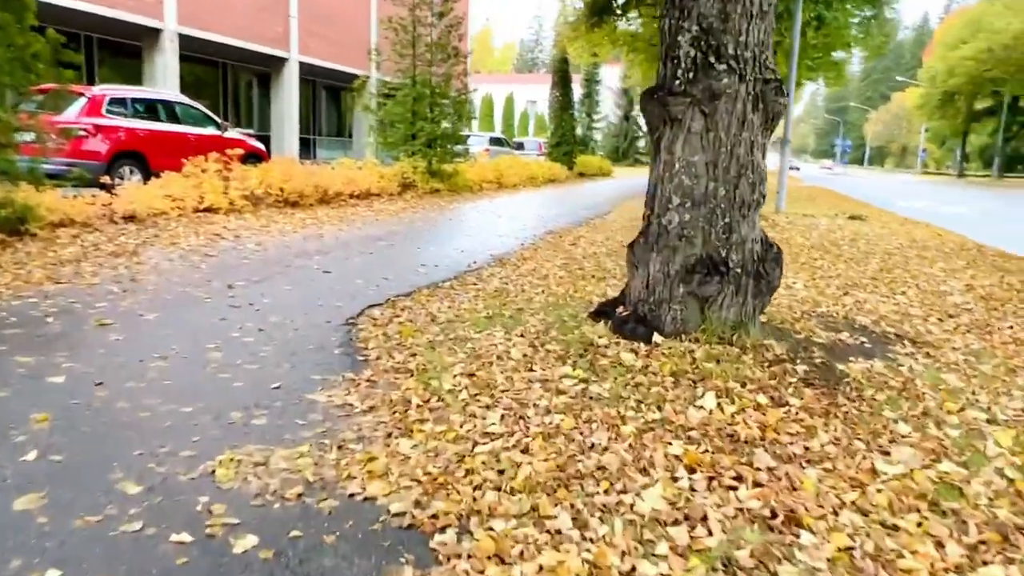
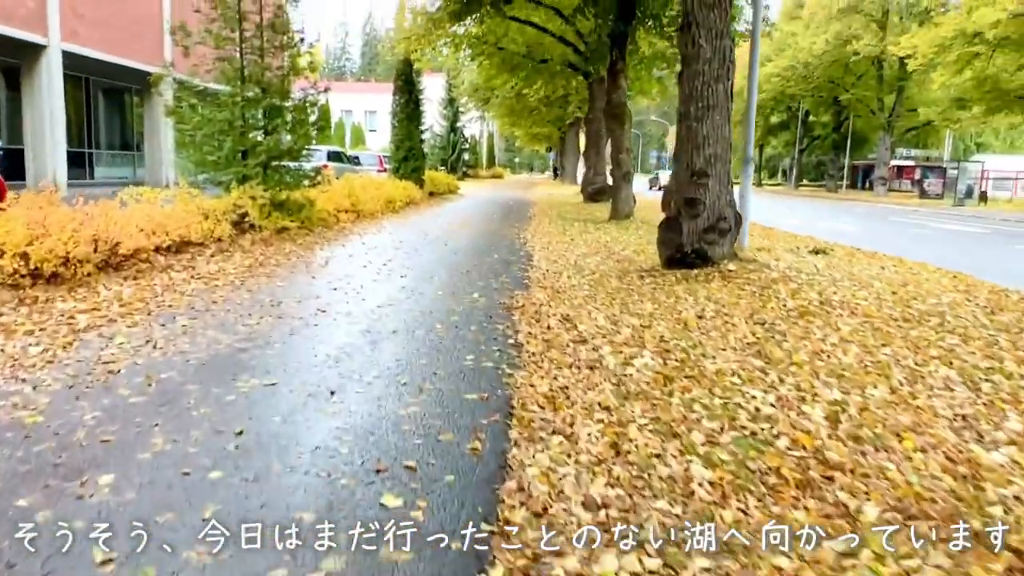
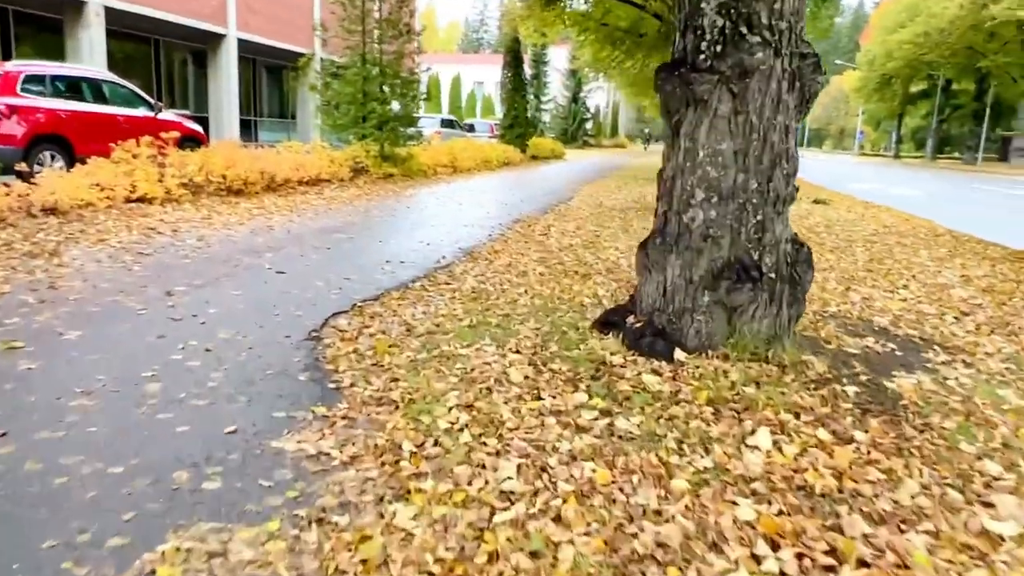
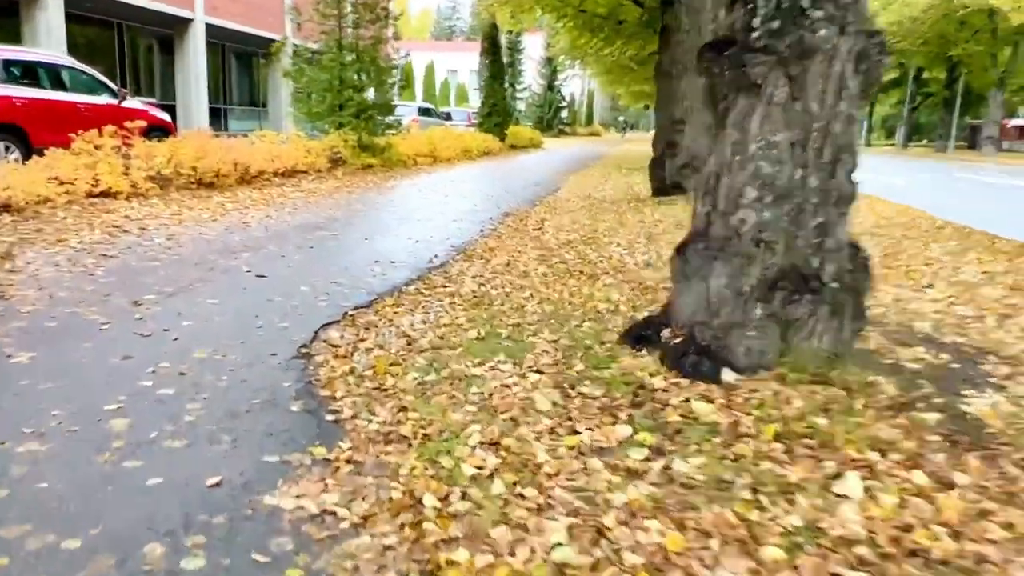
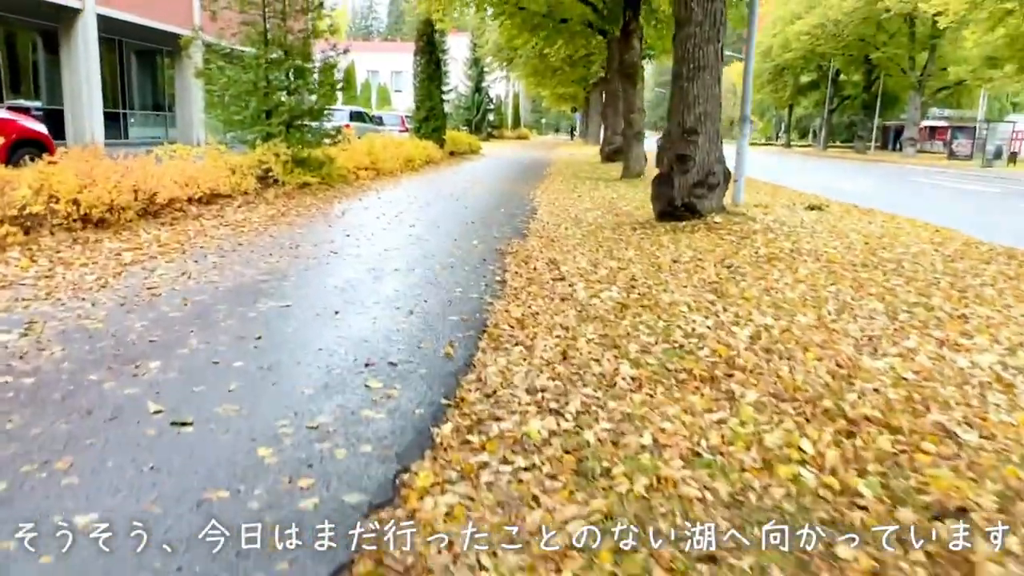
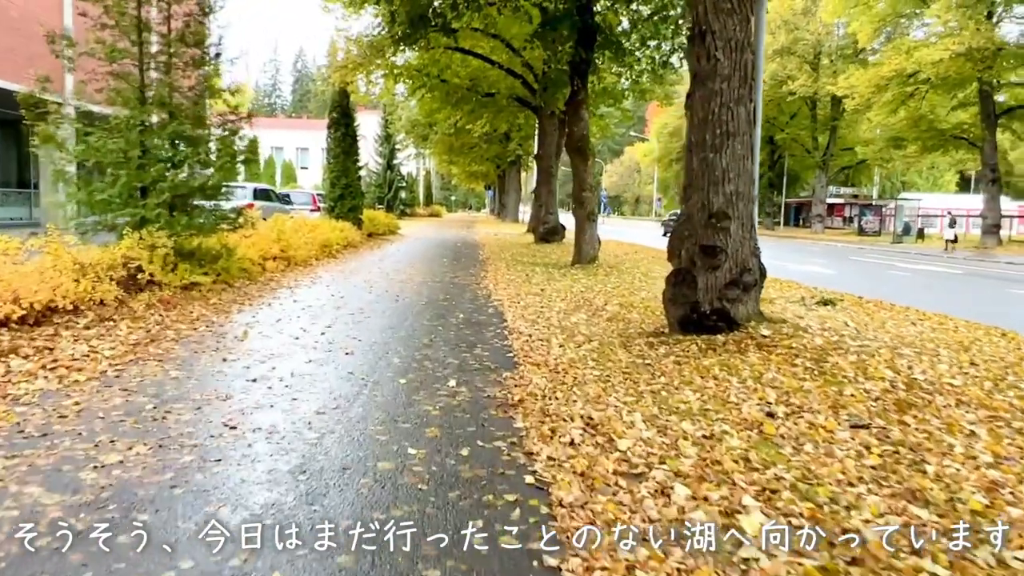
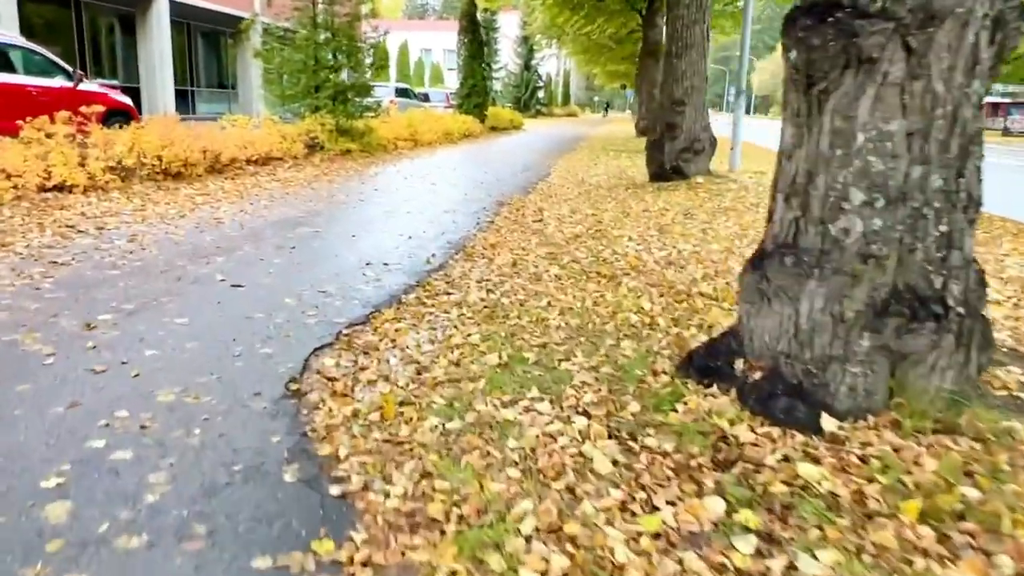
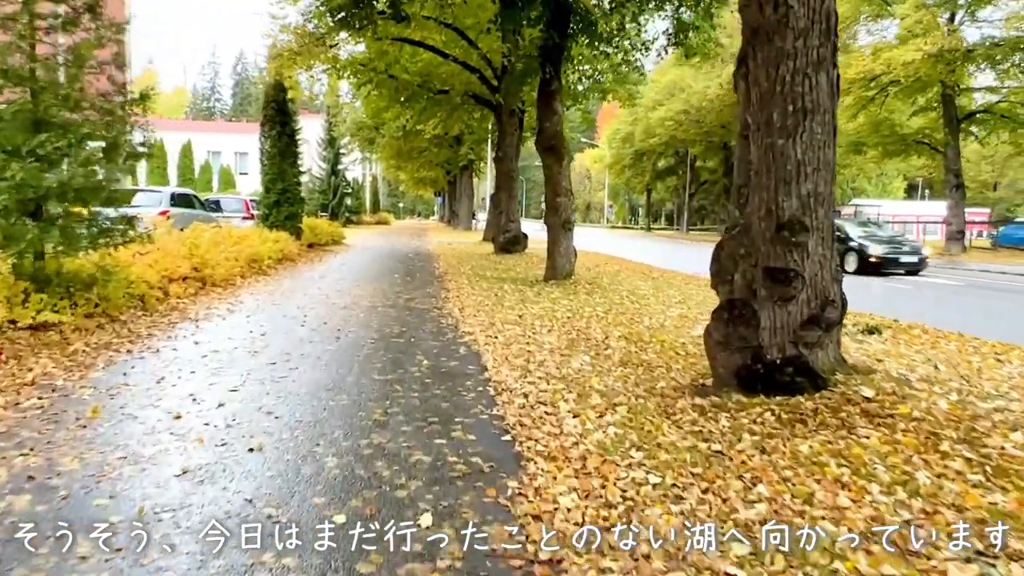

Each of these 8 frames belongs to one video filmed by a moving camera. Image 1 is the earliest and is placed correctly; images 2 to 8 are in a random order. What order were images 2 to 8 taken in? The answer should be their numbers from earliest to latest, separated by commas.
3, 4, 7, 5, 2, 6, 8
